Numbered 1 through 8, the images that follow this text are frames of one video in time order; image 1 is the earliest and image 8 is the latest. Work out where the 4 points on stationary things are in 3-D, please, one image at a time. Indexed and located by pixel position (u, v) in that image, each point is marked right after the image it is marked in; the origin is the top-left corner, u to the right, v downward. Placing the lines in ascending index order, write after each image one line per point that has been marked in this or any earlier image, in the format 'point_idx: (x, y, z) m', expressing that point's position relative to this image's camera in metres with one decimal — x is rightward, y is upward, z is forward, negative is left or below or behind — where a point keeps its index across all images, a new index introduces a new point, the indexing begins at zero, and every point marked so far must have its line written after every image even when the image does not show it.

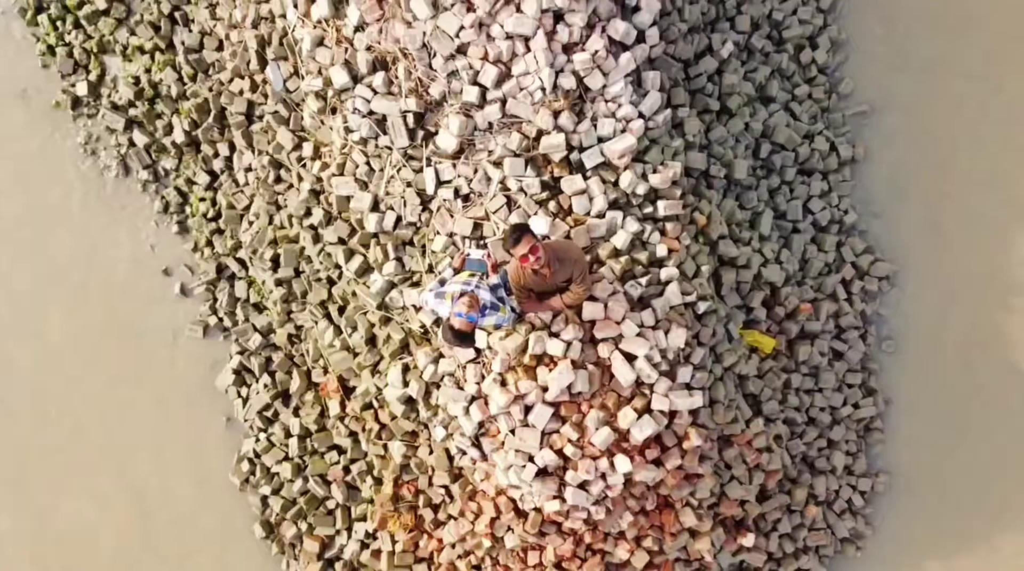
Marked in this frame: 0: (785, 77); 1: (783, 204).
0: (+0.4, +0.3, +2.3) m
1: (+0.4, +0.1, +2.3) m
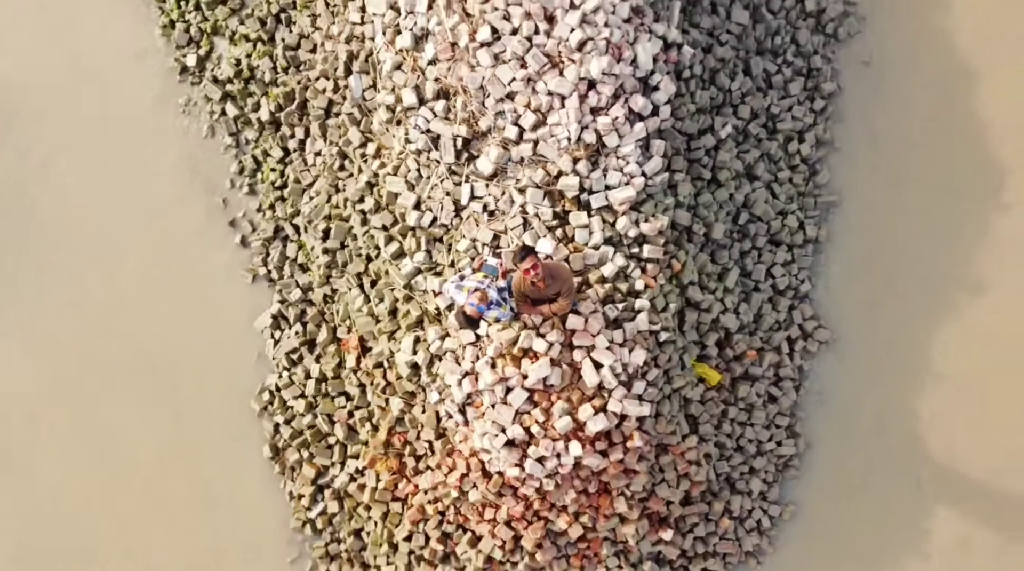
0: (+0.5, +0.2, +2.7) m
1: (+0.4, 0.0, +2.7) m
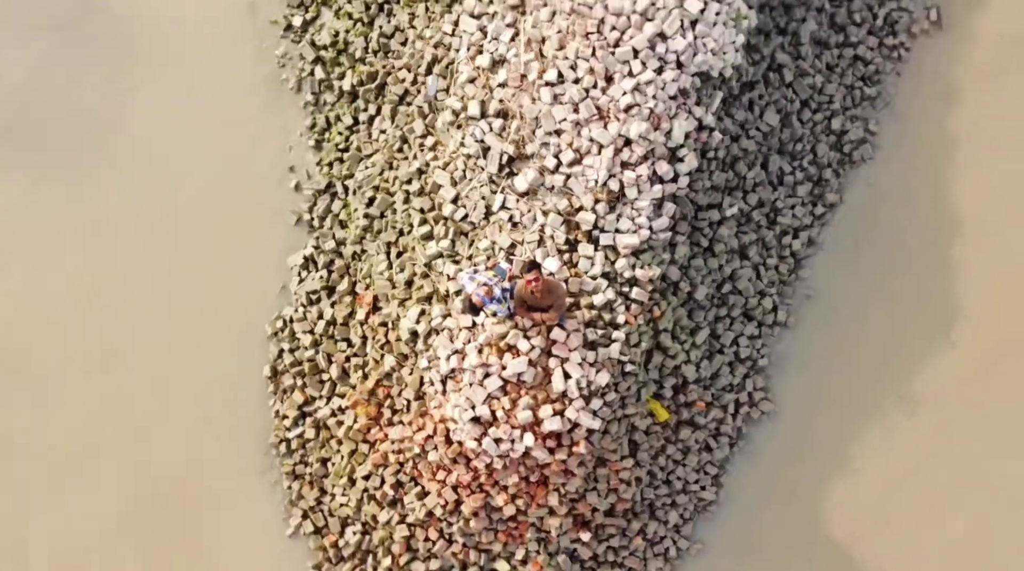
0: (+0.5, +0.1, +3.1) m
1: (+0.4, -0.1, +3.1) m
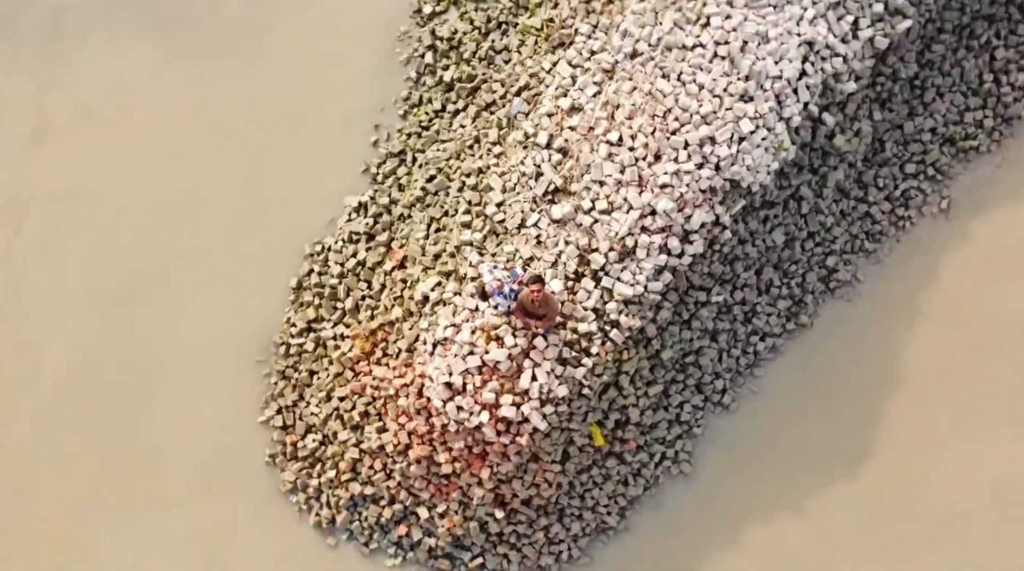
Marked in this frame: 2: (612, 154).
0: (+0.5, -0.1, +3.6) m
1: (+0.4, -0.2, +3.6) m
2: (+0.2, +0.3, +3.4) m
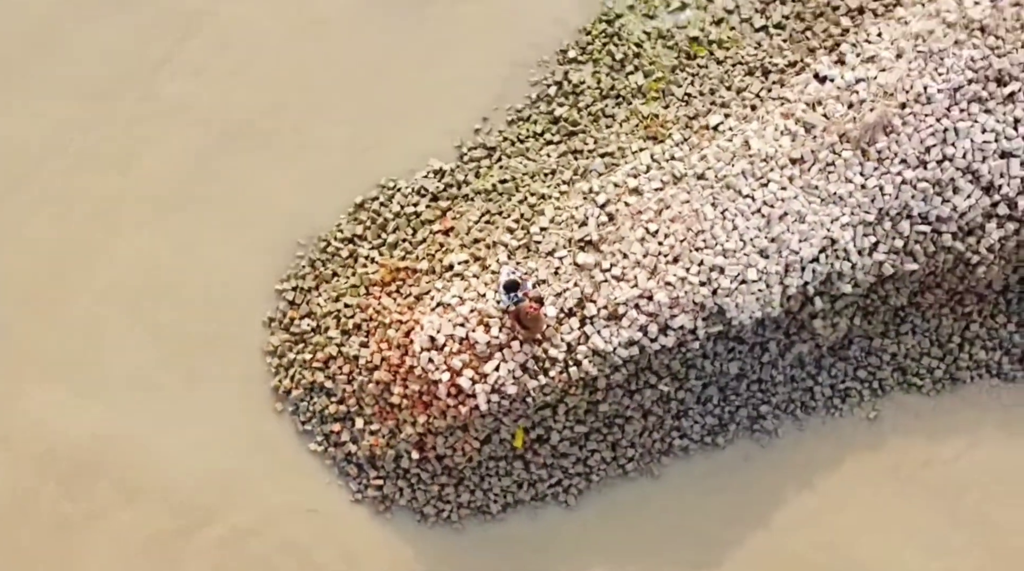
0: (+0.4, -0.4, +4.3) m
1: (+0.2, -0.4, +4.3) m
2: (+0.4, +0.1, +4.1) m
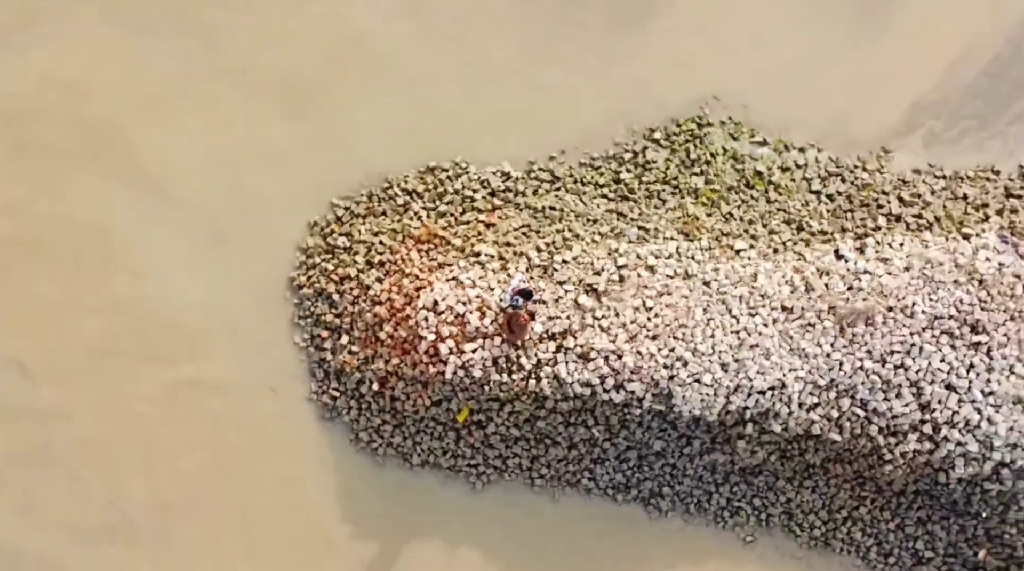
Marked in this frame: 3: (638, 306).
0: (+0.2, -0.6, +4.9) m
1: (0.0, -0.5, +4.9) m
2: (+0.4, -0.1, +4.7) m
3: (+0.4, -0.1, +4.7) m
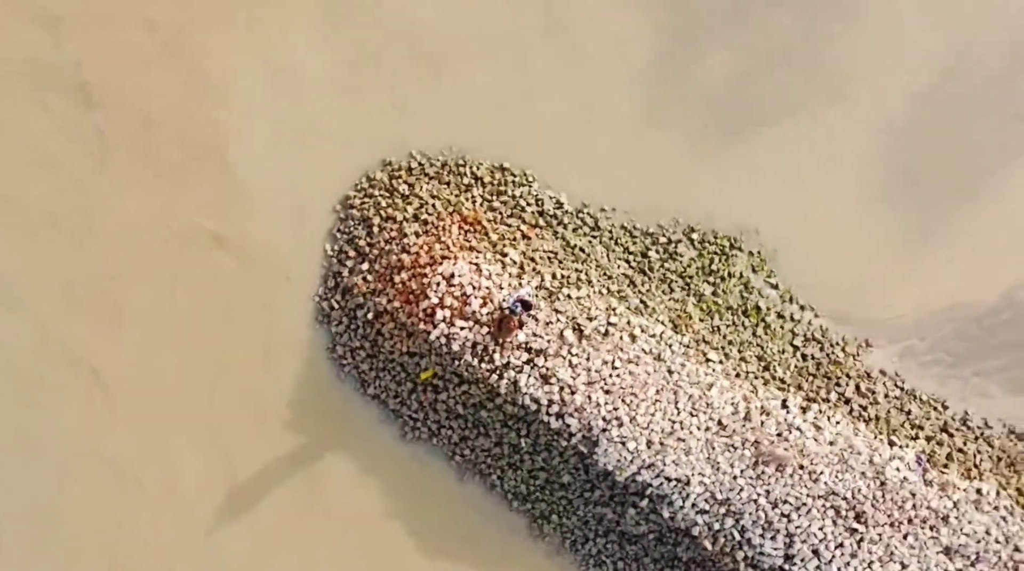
0: (-0.1, -0.6, +5.5) m
1: (-0.2, -0.5, +5.5) m
2: (+0.3, -0.3, +5.4) m
3: (+0.3, -0.3, +5.4) m
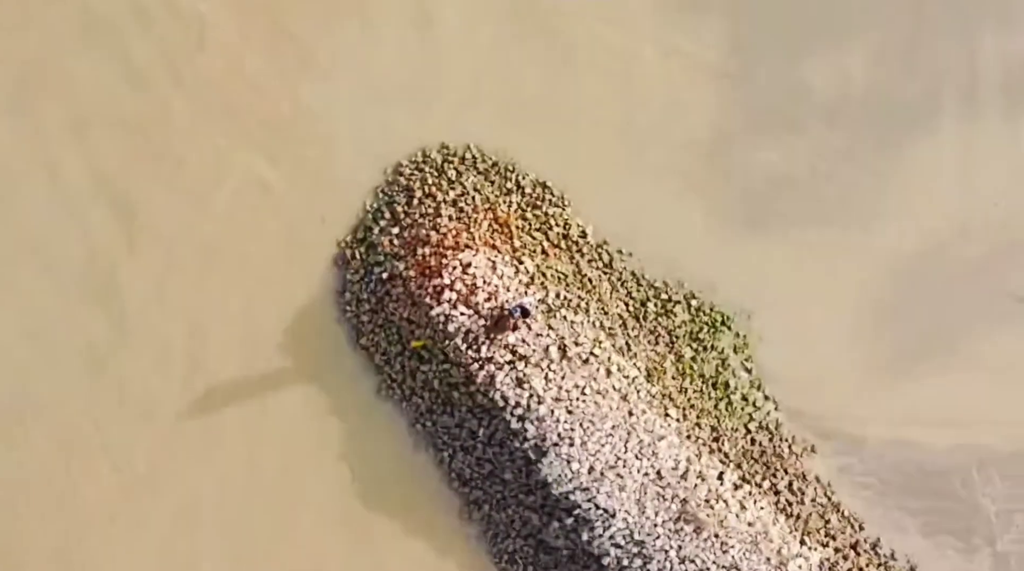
0: (-0.2, -0.6, +6.0) m
1: (-0.3, -0.4, +6.0) m
2: (+0.2, -0.4, +5.8) m
3: (+0.3, -0.4, +5.8) m
